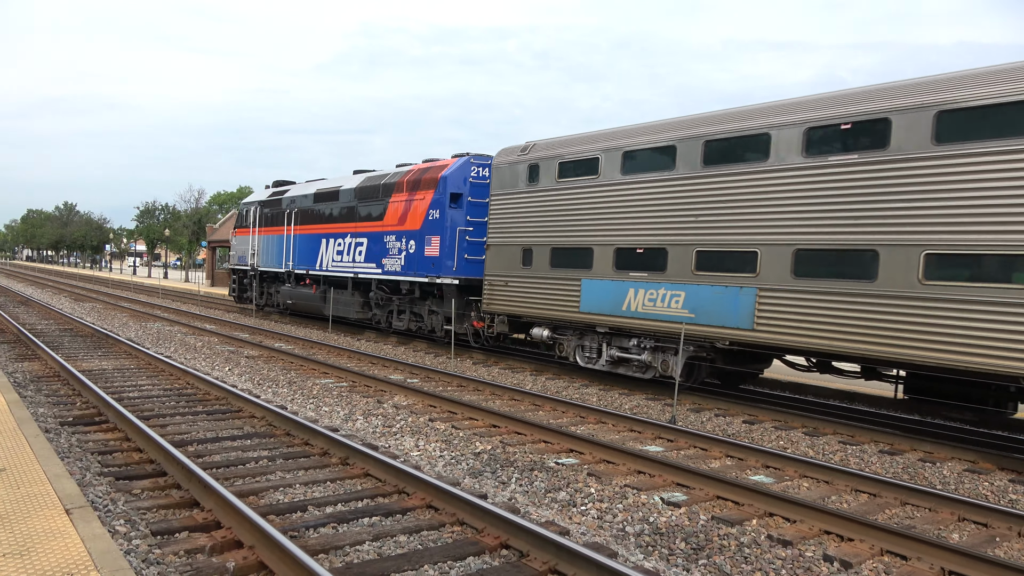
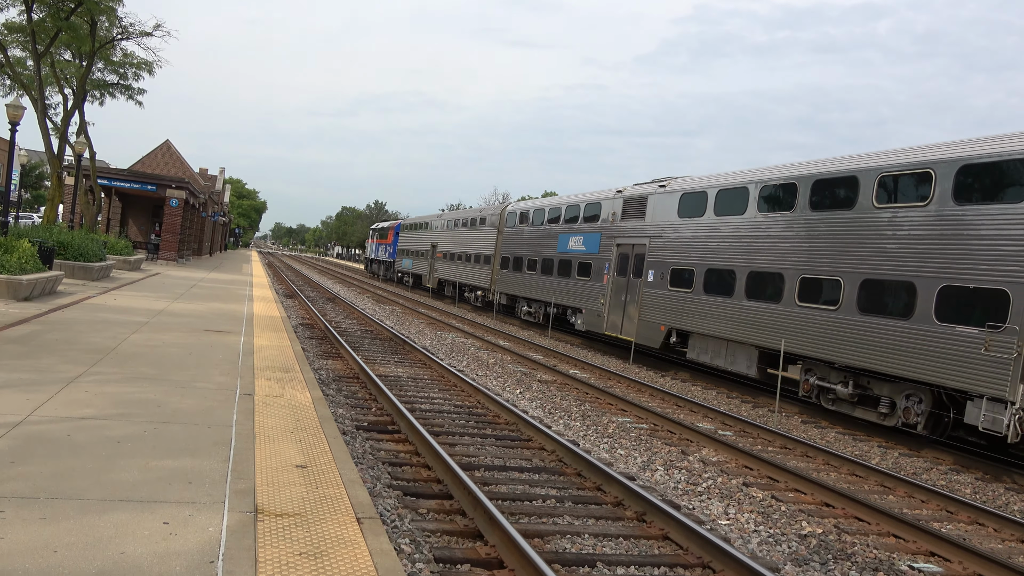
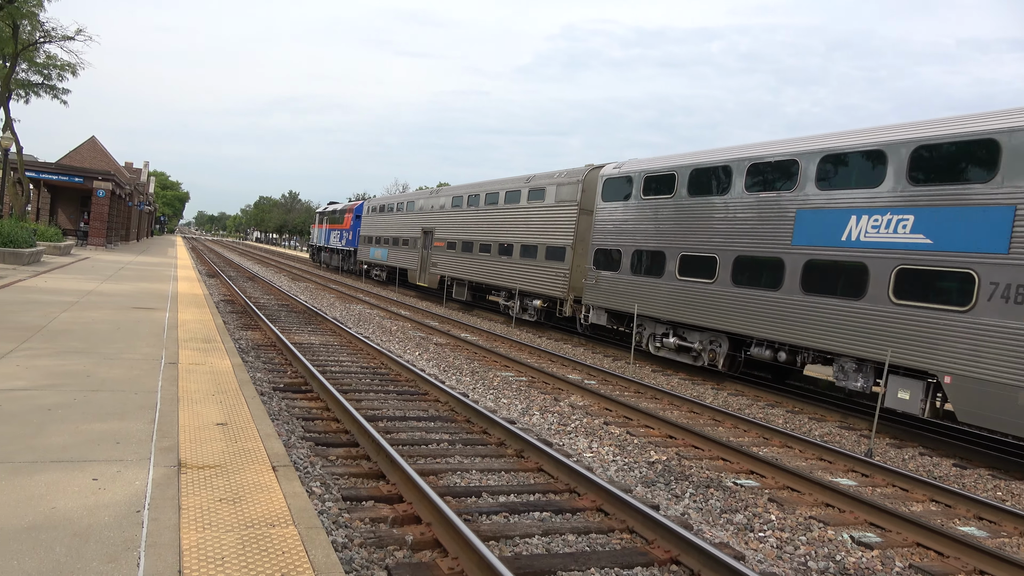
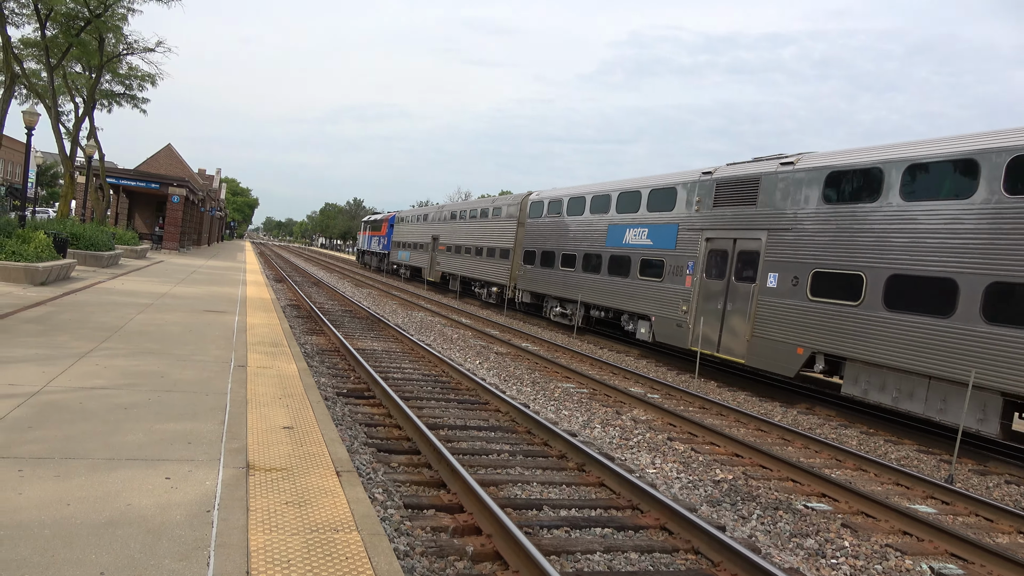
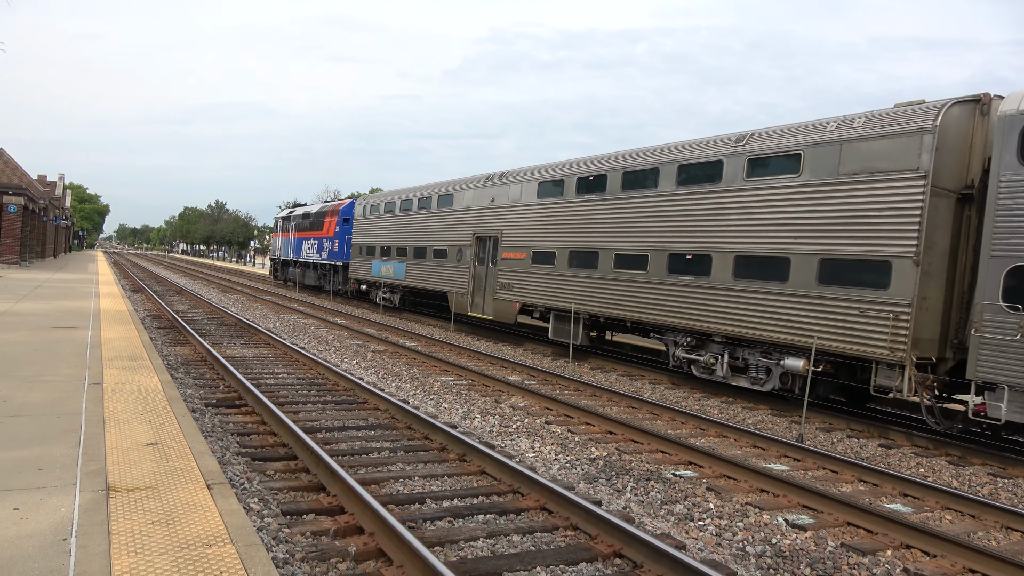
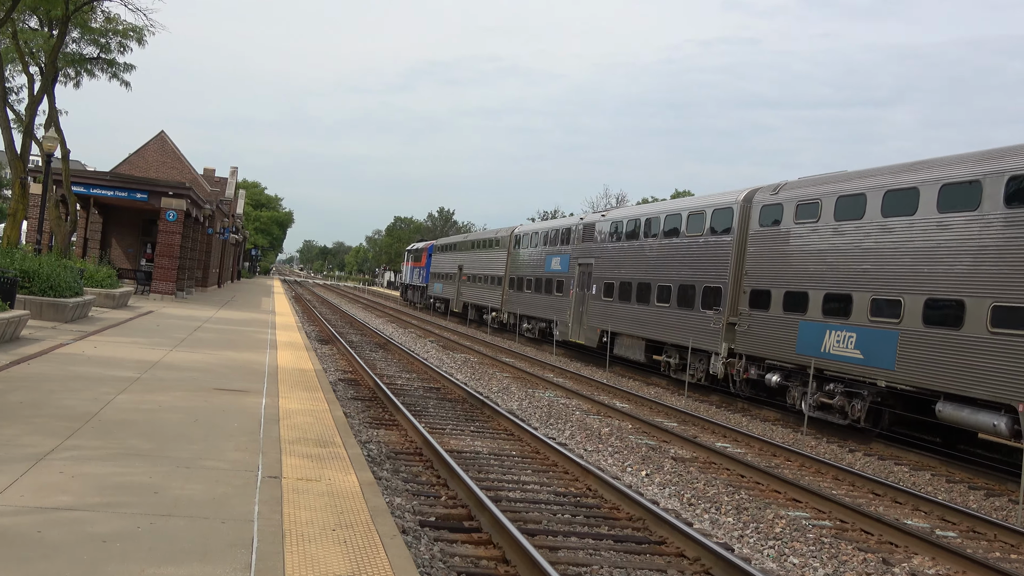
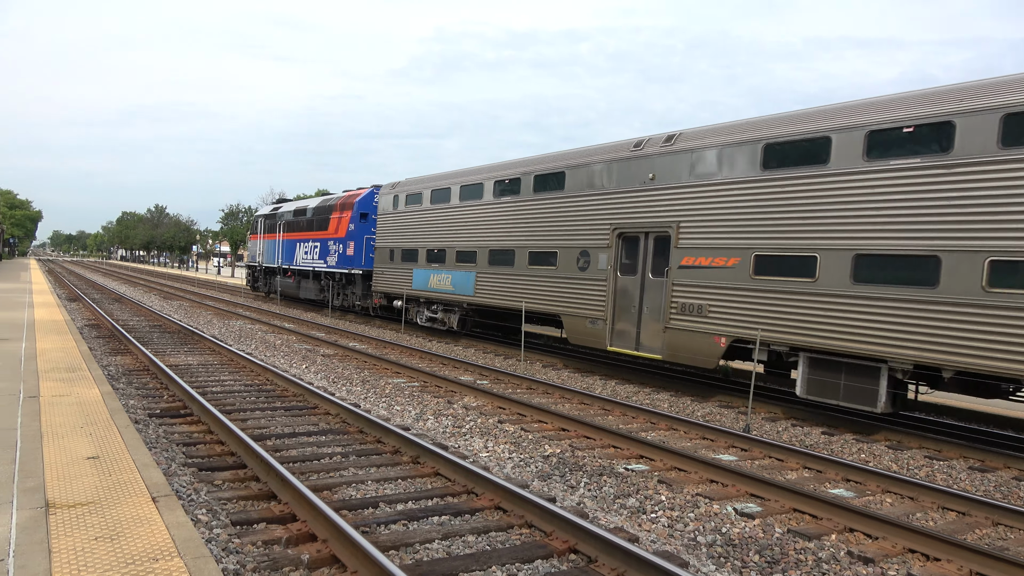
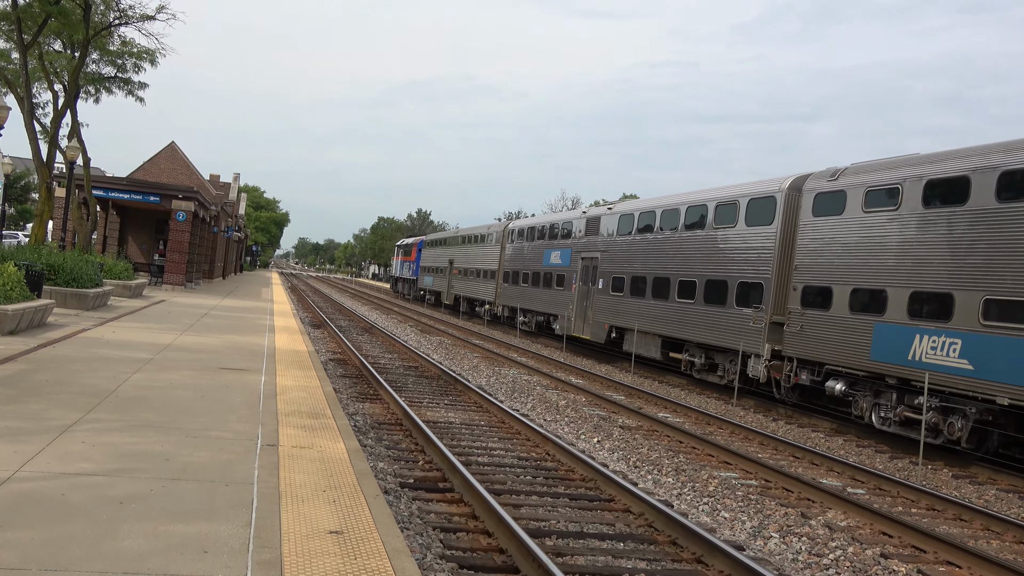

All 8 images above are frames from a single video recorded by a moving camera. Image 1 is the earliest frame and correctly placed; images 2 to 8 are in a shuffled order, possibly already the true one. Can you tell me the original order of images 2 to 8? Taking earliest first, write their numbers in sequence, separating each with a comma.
7, 5, 3, 4, 2, 8, 6
